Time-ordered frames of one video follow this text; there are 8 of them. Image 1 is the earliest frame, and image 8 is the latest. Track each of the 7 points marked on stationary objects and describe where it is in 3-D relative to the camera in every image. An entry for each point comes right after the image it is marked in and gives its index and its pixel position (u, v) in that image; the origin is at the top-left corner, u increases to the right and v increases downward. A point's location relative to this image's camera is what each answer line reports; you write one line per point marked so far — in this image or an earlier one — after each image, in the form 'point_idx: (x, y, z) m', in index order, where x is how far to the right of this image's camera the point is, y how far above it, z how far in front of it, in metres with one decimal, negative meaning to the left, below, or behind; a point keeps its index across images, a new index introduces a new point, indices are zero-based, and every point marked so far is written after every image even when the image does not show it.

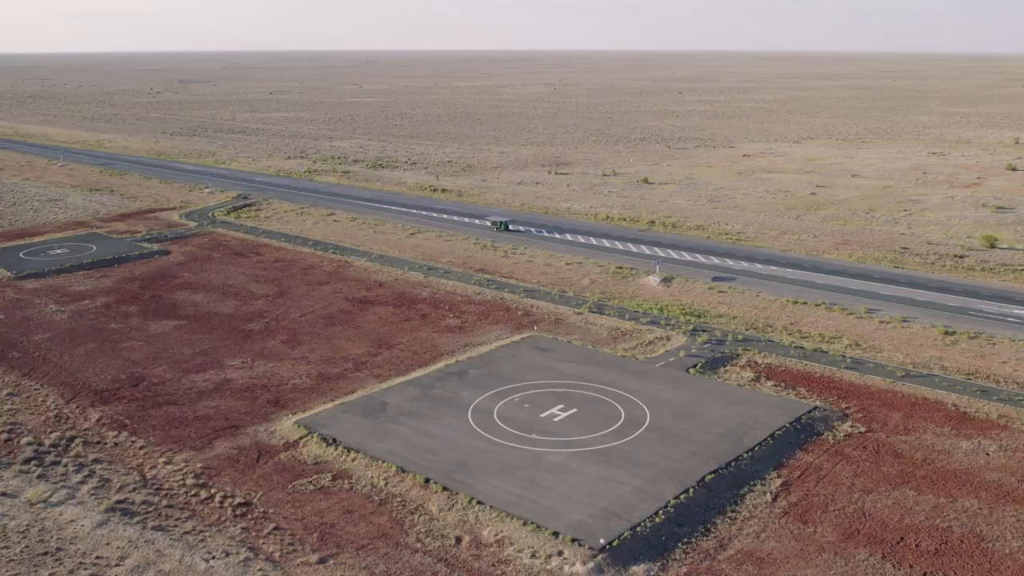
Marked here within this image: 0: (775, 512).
0: (+5.6, -4.9, +19.7) m
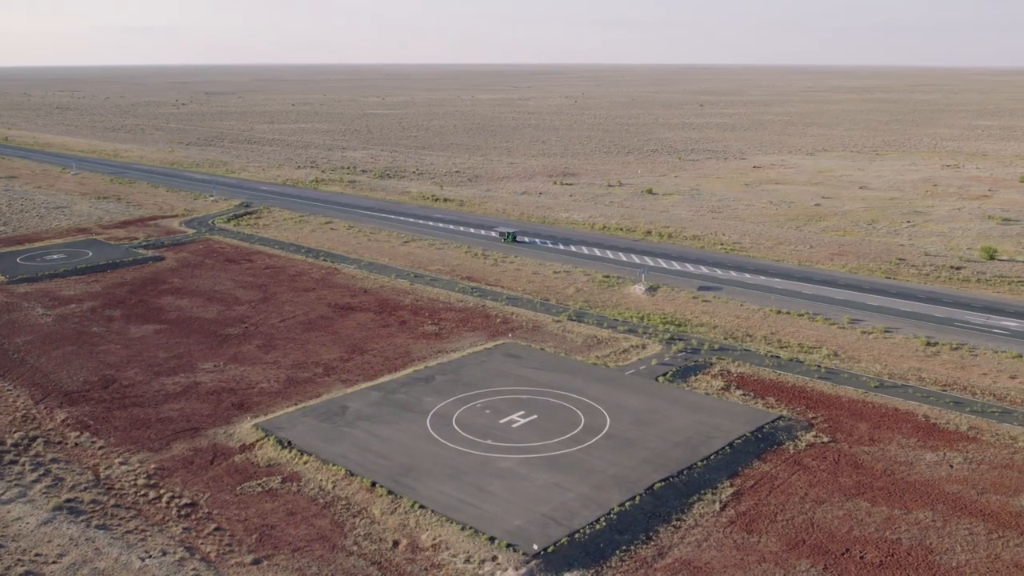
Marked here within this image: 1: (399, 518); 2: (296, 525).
0: (+4.4, -5.0, +19.4) m
1: (-2.4, -4.9, +19.5) m
2: (-4.6, -5.1, +19.5) m
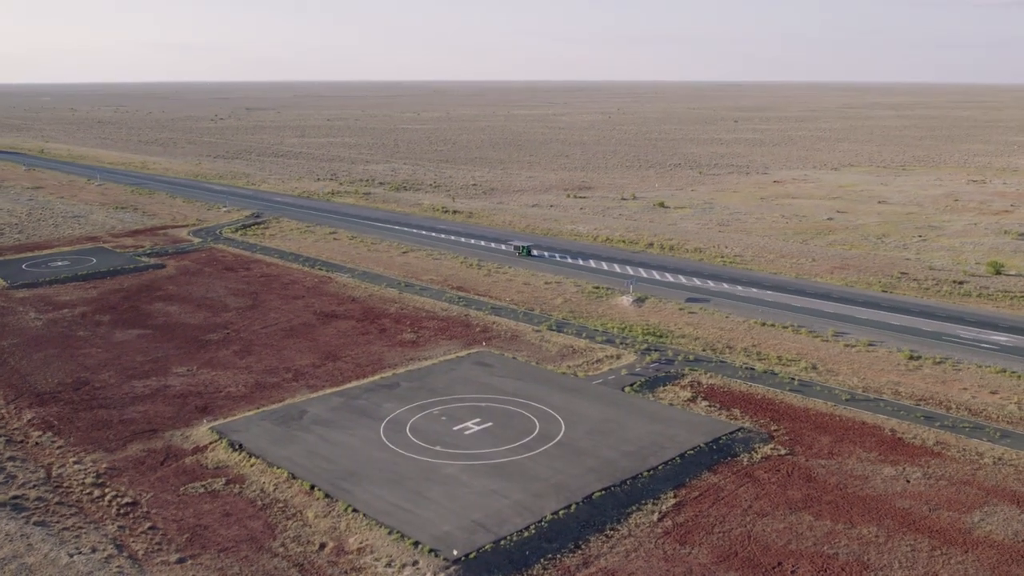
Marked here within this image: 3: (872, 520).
0: (+2.9, -5.1, +19.0) m
1: (-3.9, -5.0, +19.4) m
2: (-6.1, -5.1, +19.5) m
3: (+7.7, -5.0, +19.4) m
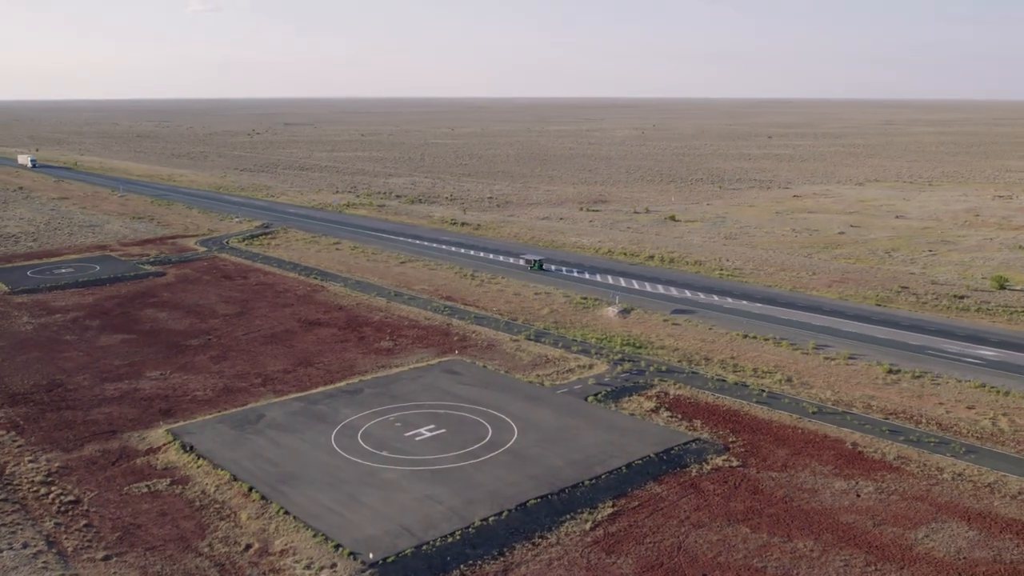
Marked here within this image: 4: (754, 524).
0: (+1.4, -5.2, +18.7) m
1: (-5.3, -5.0, +19.4) m
2: (-7.5, -5.1, +19.6) m
3: (+6.2, -5.1, +18.9) m
4: (+5.1, -5.0, +19.3) m
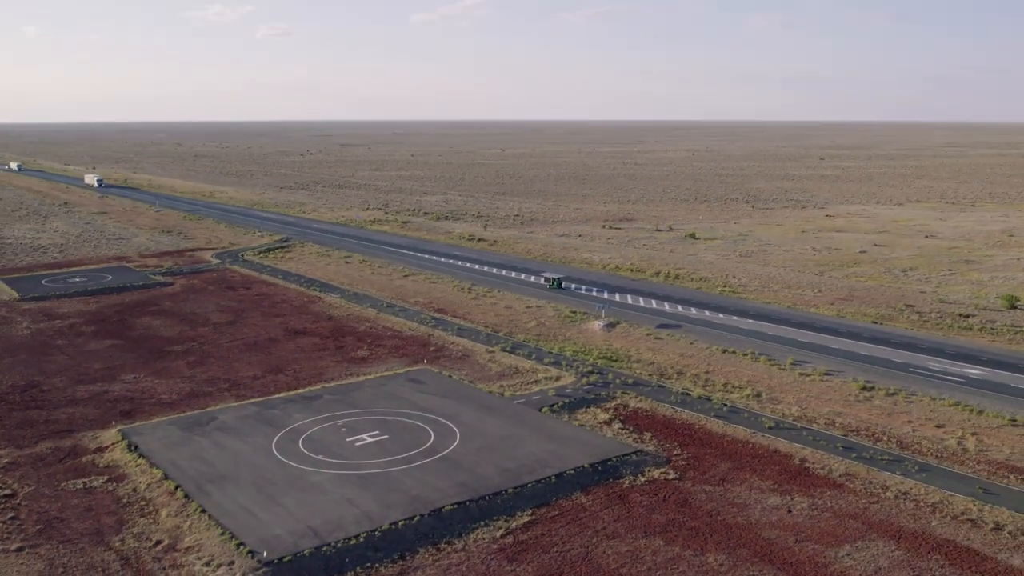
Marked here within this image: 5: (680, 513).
0: (-0.5, -5.2, +18.4) m
1: (-7.2, -5.0, +19.5) m
2: (-9.3, -5.1, +19.9) m
3: (+4.3, -5.2, +18.3) m
4: (+3.2, -5.1, +18.7) m
5: (+3.7, -4.9, +19.8) m
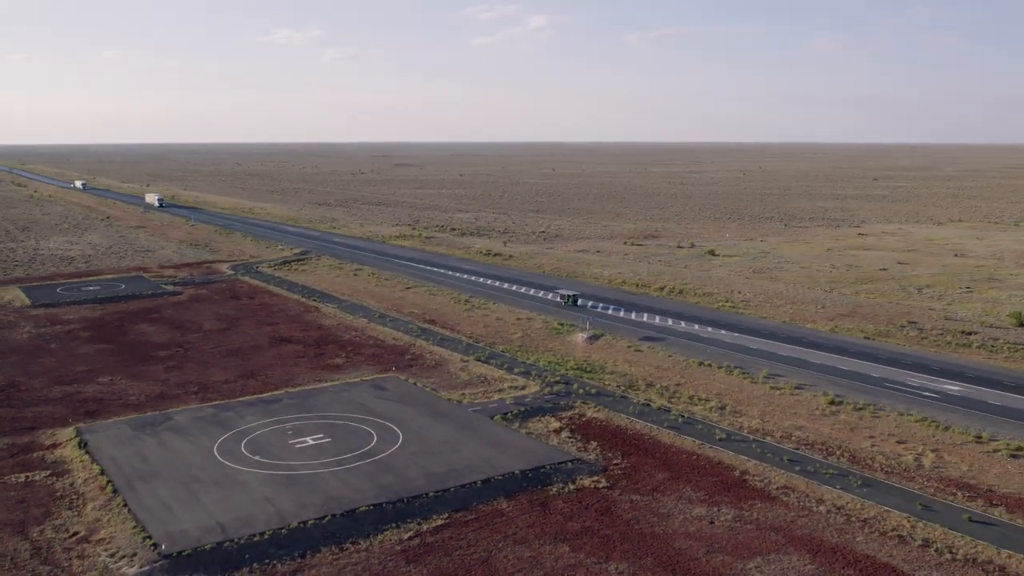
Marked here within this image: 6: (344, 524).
0: (-2.4, -5.2, +18.2) m
1: (-9.0, -4.9, +19.8) m
2: (-11.1, -5.0, +20.4) m
3: (+2.3, -5.2, +17.8) m
4: (+1.3, -5.1, +18.3) m
5: (+1.8, -4.9, +19.4) m
6: (-3.5, -4.9, +19.0) m
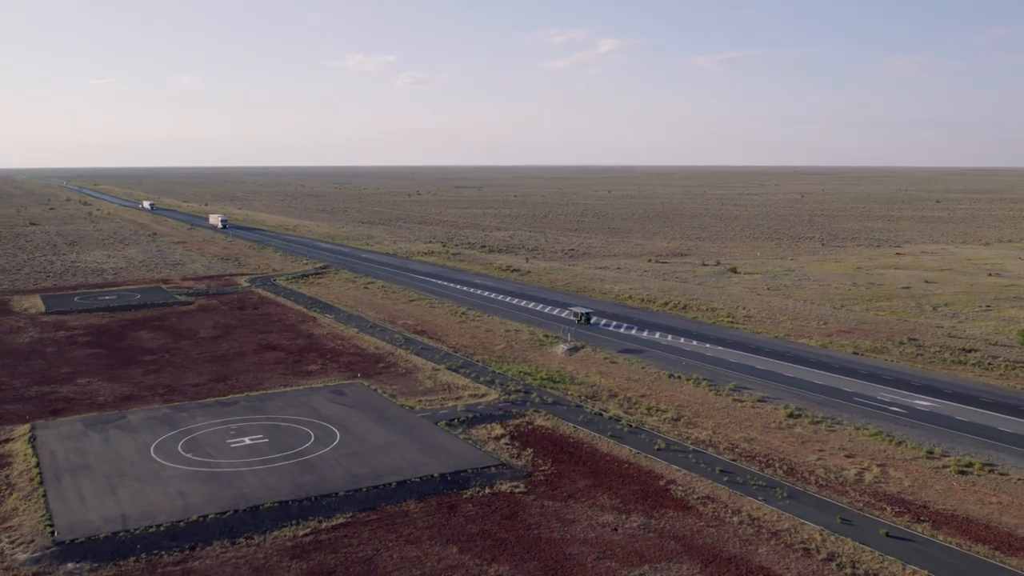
0: (-4.6, -5.1, +18.1) m
1: (-11.0, -4.8, +20.3) m
2: (-13.1, -4.9, +21.0) m
3: (+0.1, -5.2, +17.4) m
4: (-0.8, -5.1, +18.0) m
5: (-0.3, -4.9, +19.0) m
6: (-5.6, -4.8, +19.1) m
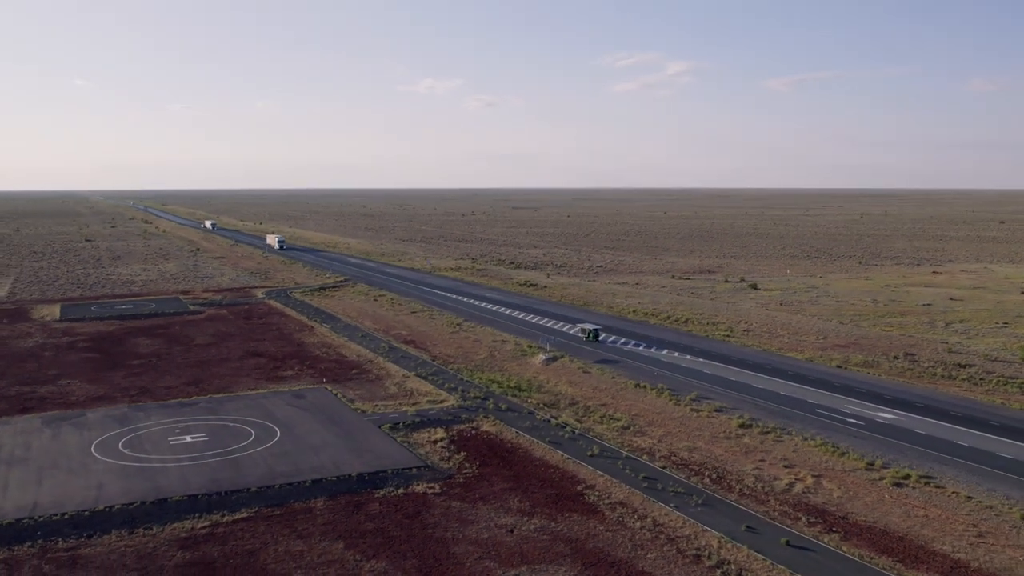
0: (-6.7, -5.0, +18.3) m
1: (-13.0, -4.7, +21.0) m
2: (-15.0, -4.8, +21.8) m
3: (-2.1, -5.1, +17.1) m
4: (-3.0, -5.0, +17.9) m
5: (-2.4, -4.9, +18.8) m
6: (-7.7, -4.7, +19.3) m
